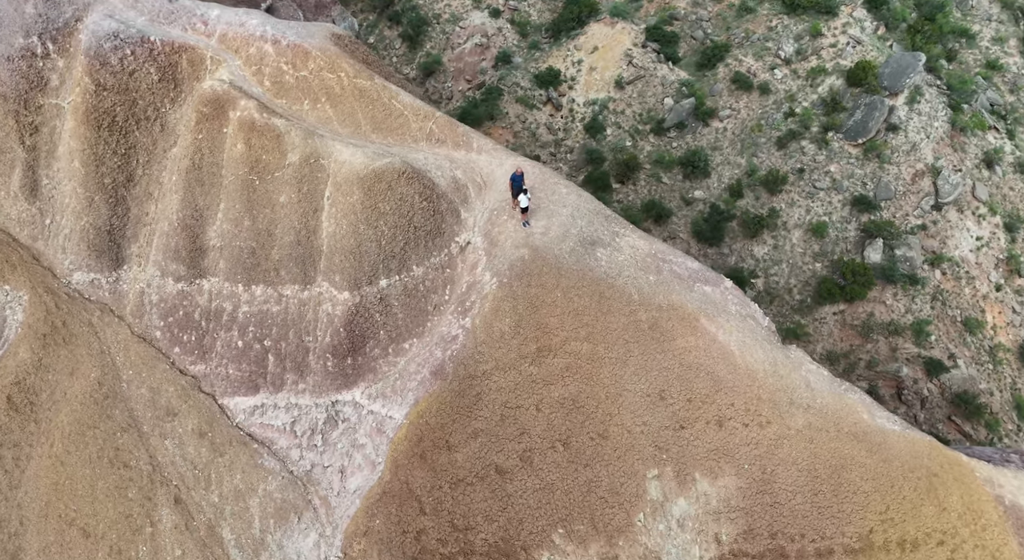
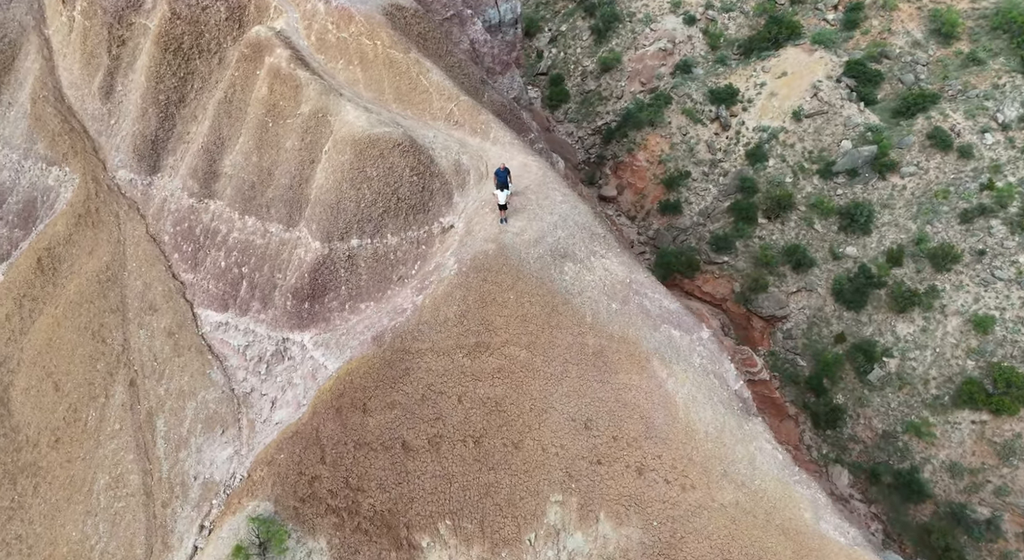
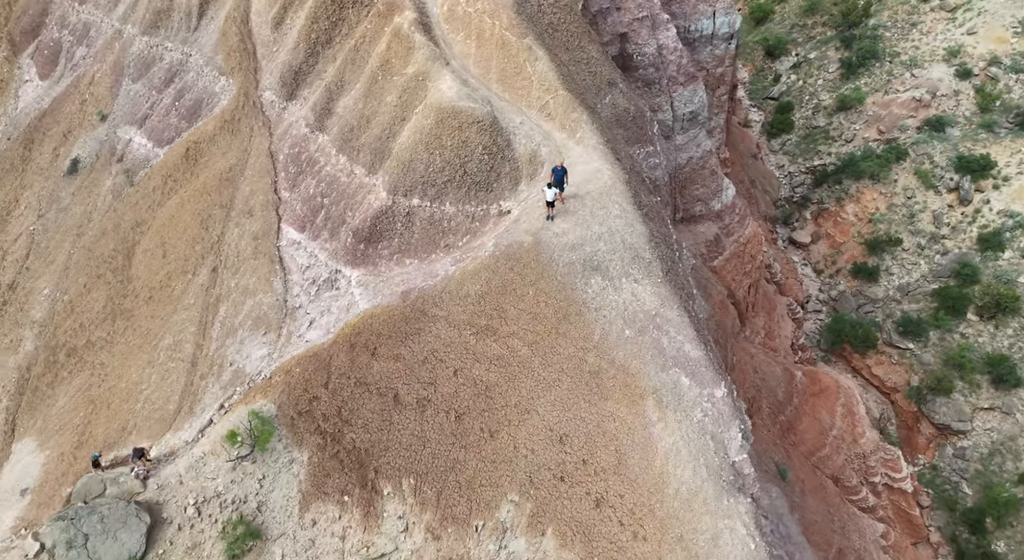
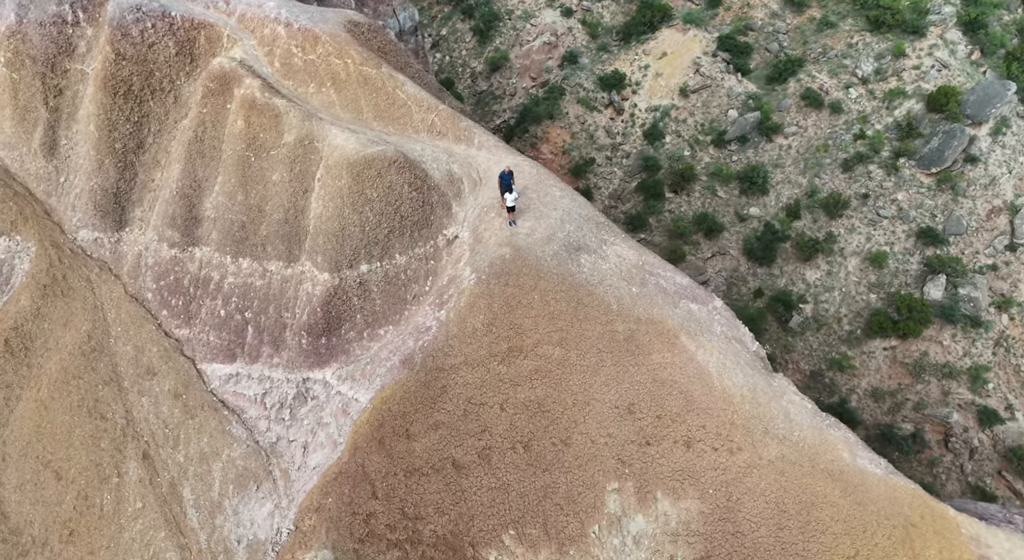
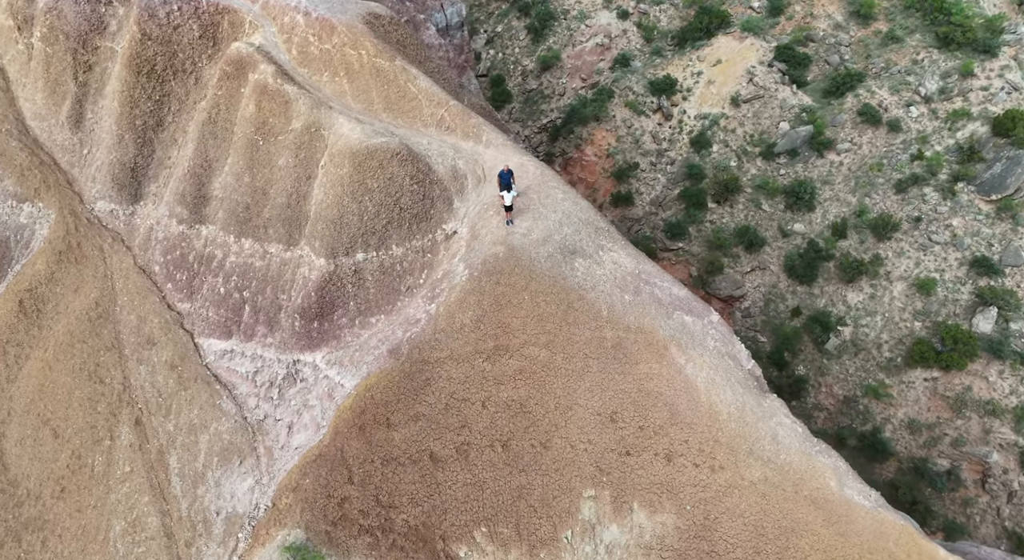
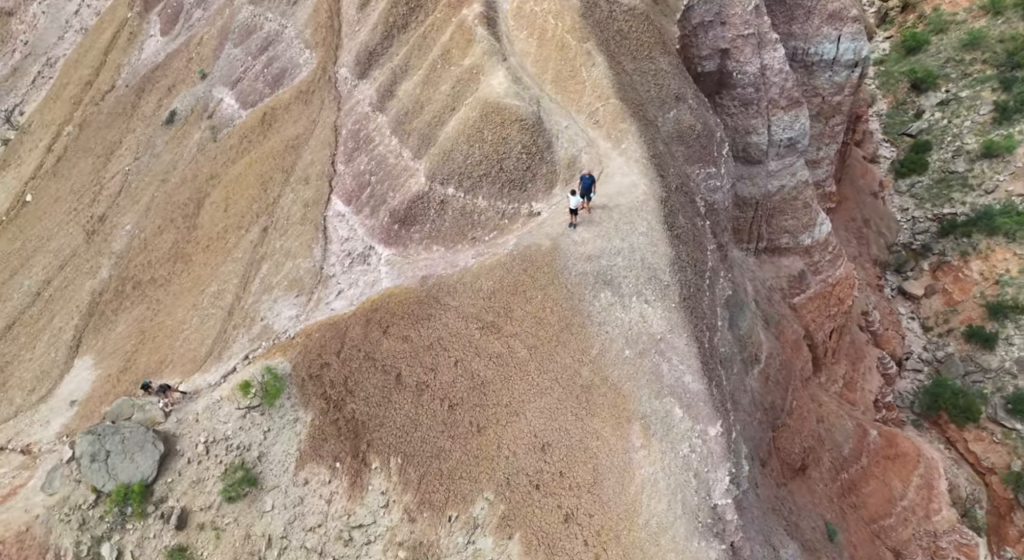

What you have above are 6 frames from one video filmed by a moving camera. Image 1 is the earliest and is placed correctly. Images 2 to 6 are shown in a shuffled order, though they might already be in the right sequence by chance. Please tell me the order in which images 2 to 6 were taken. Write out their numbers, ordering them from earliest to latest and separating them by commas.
4, 5, 2, 3, 6
